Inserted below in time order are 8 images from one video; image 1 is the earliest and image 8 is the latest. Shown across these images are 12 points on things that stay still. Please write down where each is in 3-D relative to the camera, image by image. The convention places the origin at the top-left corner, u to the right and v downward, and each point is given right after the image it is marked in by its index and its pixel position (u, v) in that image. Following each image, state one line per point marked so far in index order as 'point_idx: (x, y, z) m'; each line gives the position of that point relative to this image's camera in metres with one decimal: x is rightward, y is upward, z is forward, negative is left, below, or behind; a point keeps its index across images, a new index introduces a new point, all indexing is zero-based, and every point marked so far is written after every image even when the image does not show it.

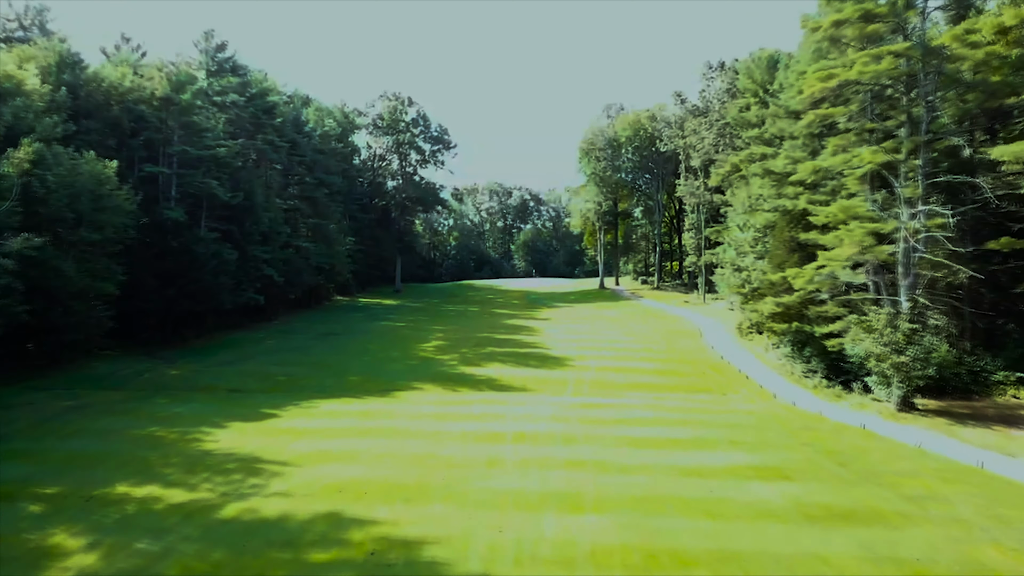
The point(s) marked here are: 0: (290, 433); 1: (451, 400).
0: (-3.8, -2.5, +13.7) m
1: (-1.3, -2.4, +16.8) m
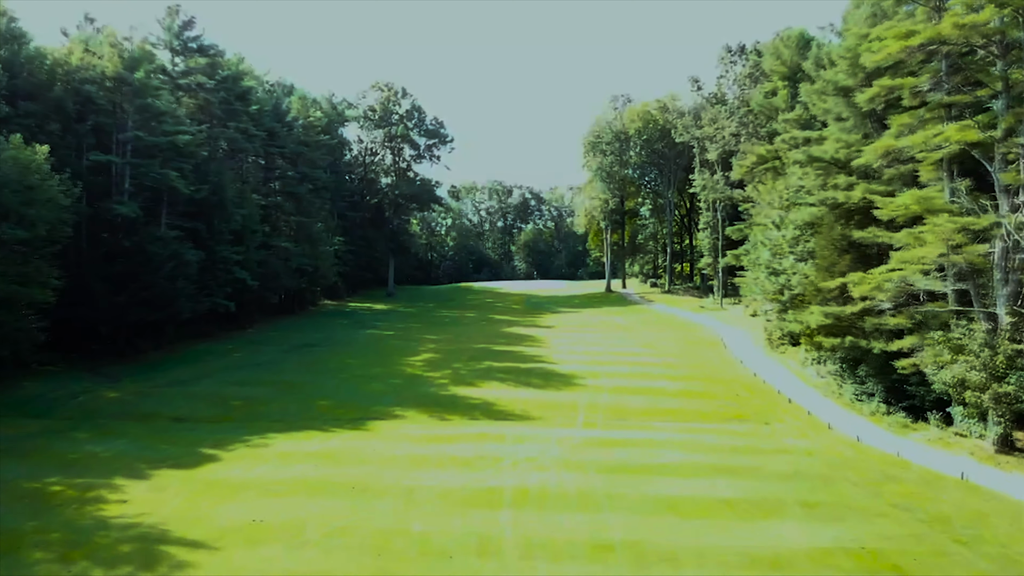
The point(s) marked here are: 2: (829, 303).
0: (-3.8, -2.7, +10.5) m
1: (-1.3, -2.5, +13.7) m
2: (+7.1, -0.3, +17.8) m
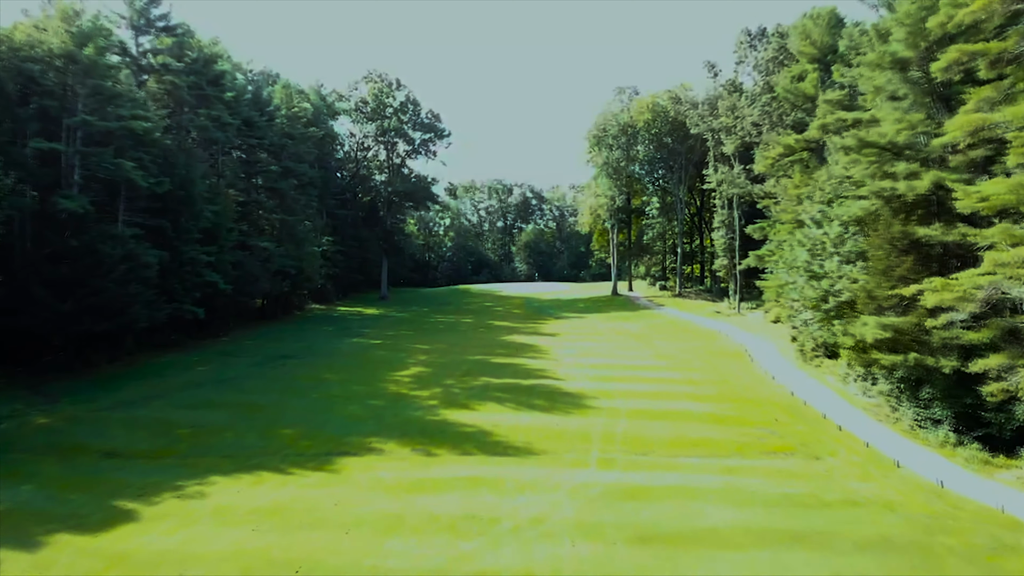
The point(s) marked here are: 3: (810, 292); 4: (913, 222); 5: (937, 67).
0: (-3.8, -2.8, +7.9) m
1: (-1.3, -2.6, +11.0) m
2: (+7.1, -0.5, +15.2) m
3: (+6.8, -0.1, +18.0) m
4: (+7.5, +1.2, +14.7) m
5: (+7.2, +3.8, +13.6) m
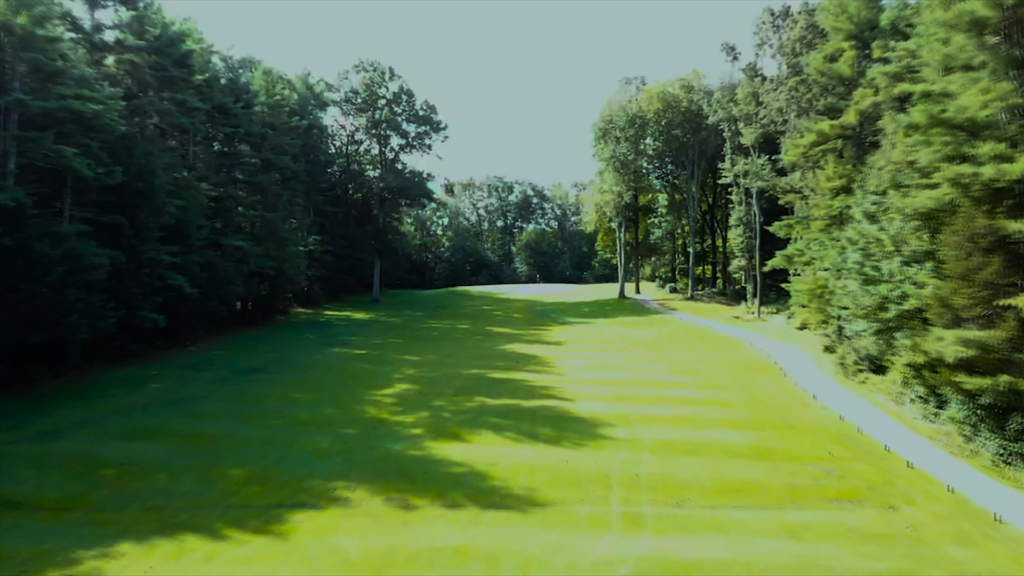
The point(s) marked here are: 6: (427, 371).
0: (-3.8, -2.9, +5.3) m
1: (-1.3, -2.7, +8.4) m
2: (+7.1, -0.6, +12.5) m
3: (+6.8, -0.2, +15.4) m
4: (+7.5, +1.1, +12.1) m
5: (+7.2, +3.7, +10.9) m
6: (-2.0, -2.0, +18.8) m
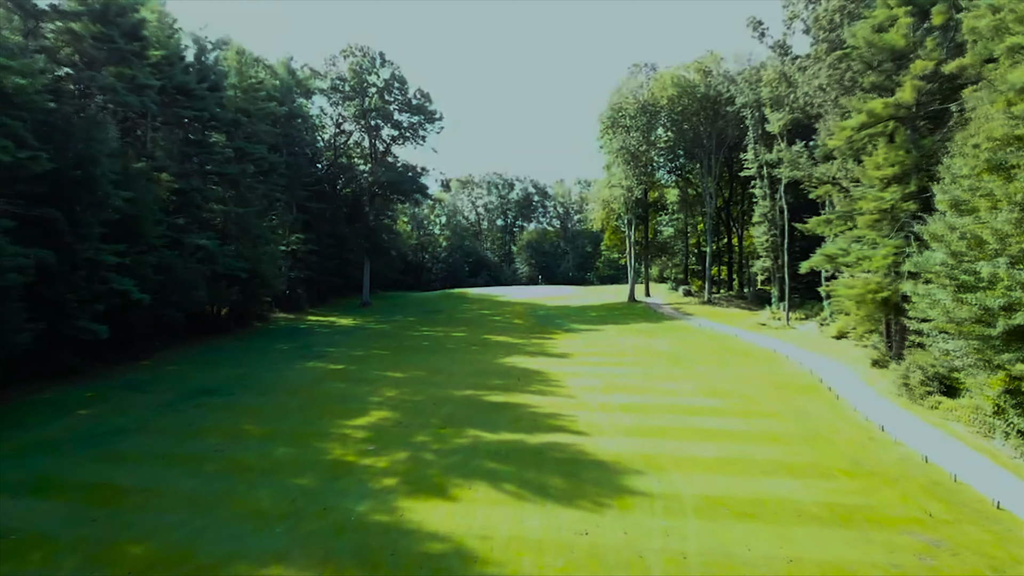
0: (-3.8, -3.0, +2.3) m
1: (-1.3, -2.9, +5.4) m
2: (+7.1, -0.7, +9.5) m
3: (+6.8, -0.3, +12.4) m
4: (+7.5, +1.0, +9.1) m
5: (+7.2, +3.6, +7.9) m
6: (-2.0, -2.1, +15.8) m
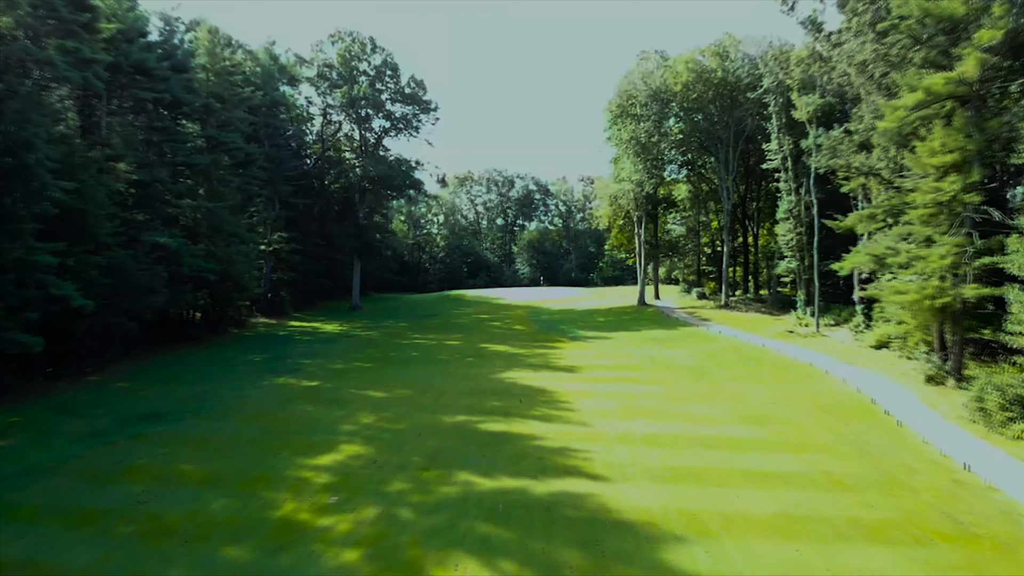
0: (-3.8, -3.1, -0.3) m
1: (-1.3, -3.0, +2.8) m
2: (+7.1, -0.8, +7.0) m
3: (+6.8, -0.4, +9.8) m
4: (+7.5, +0.9, +6.5) m
5: (+7.2, +3.5, +5.4) m
6: (-2.0, -2.2, +13.3) m
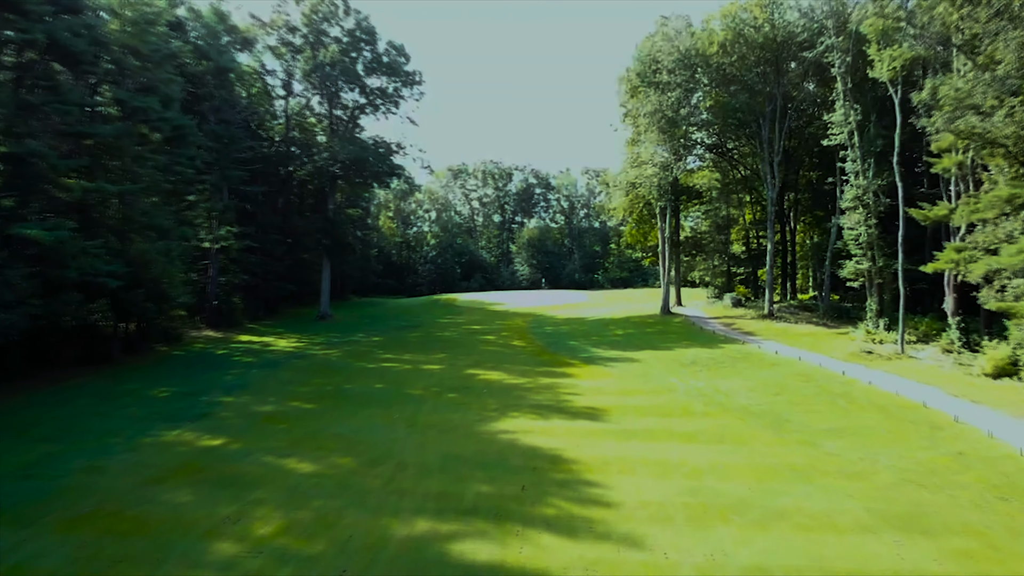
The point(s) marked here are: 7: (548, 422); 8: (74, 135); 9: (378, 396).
0: (-3.8, -3.3, -5.6) m
1: (-1.3, -3.2, -2.5) m
2: (+7.1, -1.0, +1.7) m
3: (+6.8, -0.6, +4.6) m
4: (+7.4, +0.7, +1.2) m
5: (+7.2, +3.3, +0.1) m
6: (-2.0, -2.4, +8.0) m
7: (+0.6, -2.2, +12.1) m
8: (-9.7, +3.4, +17.7) m
9: (-2.4, -2.0, +14.4) m
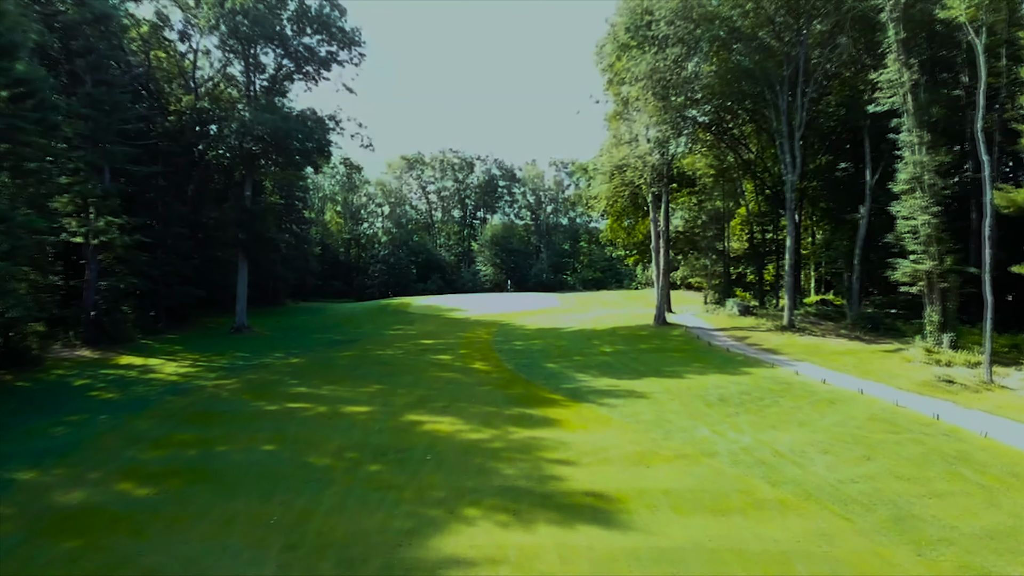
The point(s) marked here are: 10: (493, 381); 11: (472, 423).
0: (-3.4, -3.5, -10.7) m
1: (-1.0, -3.3, -7.4) m
2: (+7.2, -1.1, -2.9) m
3: (+6.7, -0.8, 0.0) m
4: (+7.5, +0.6, -3.3) m
5: (+7.4, +3.1, -4.5) m
6: (-2.2, -2.6, +3.0) m
7: (+0.2, -2.3, +7.2) m
8: (-10.3, +3.2, +12.3) m
9: (-2.9, -2.2, +9.4) m
10: (-0.4, -1.8, +15.3) m
11: (-0.6, -2.0, +11.6) m
